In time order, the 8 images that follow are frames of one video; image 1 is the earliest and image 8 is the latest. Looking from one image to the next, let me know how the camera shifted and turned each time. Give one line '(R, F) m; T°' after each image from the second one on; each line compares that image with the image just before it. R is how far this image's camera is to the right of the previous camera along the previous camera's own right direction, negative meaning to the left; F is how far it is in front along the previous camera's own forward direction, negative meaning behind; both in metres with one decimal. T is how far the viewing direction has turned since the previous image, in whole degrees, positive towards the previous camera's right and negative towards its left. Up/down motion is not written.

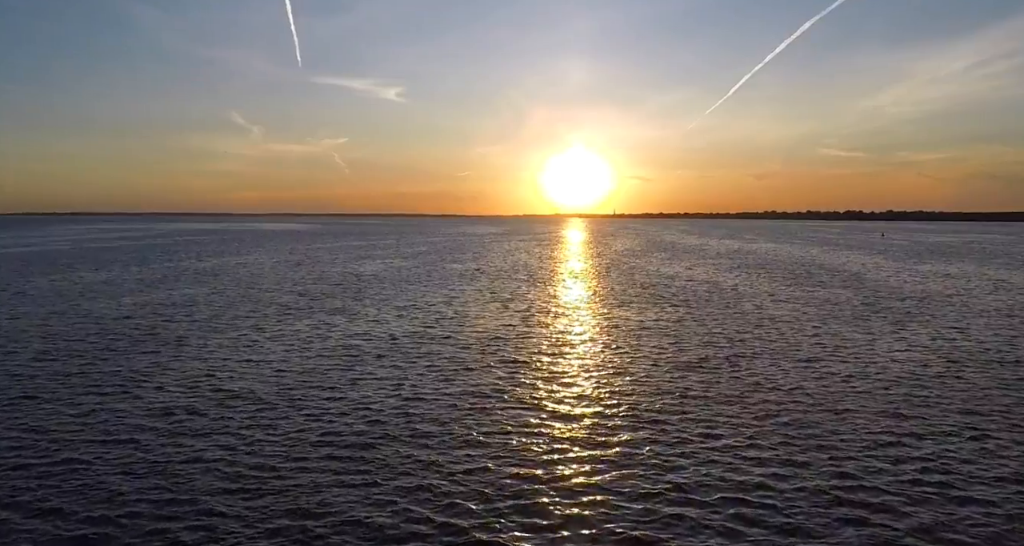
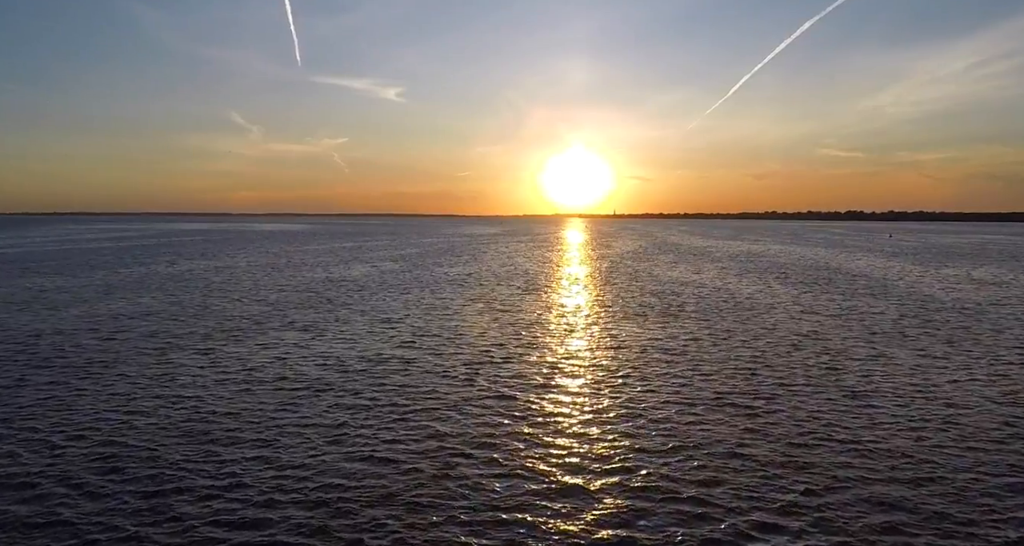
(+0.3, +3.7) m; 0°
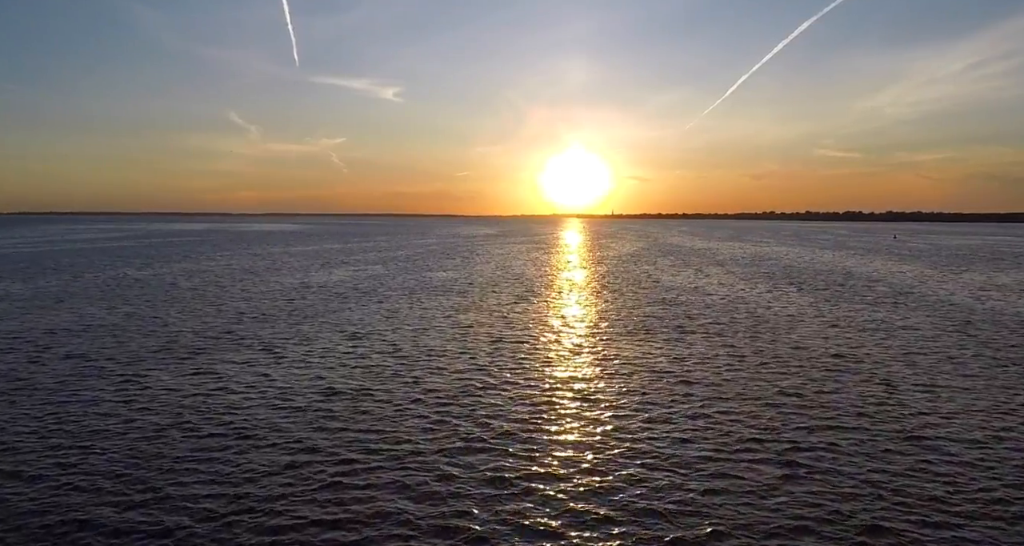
(+0.4, +3.2) m; 0°
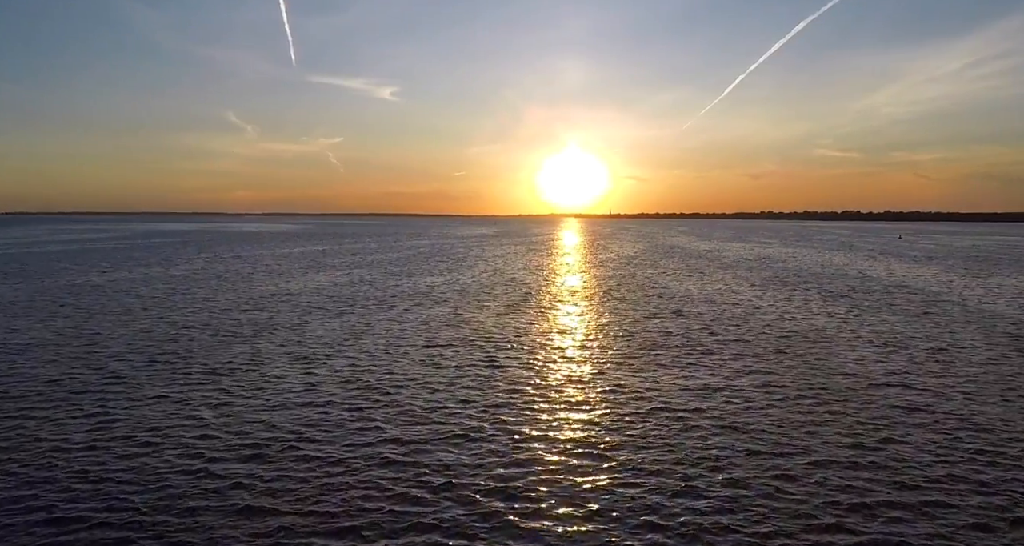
(+0.3, +3.5) m; 0°
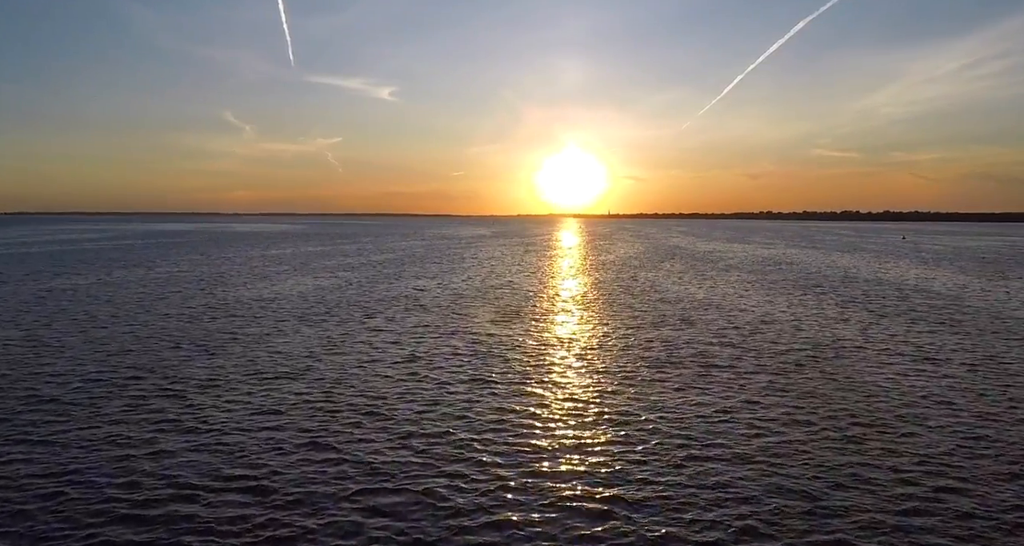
(+0.1, +2.1) m; 0°
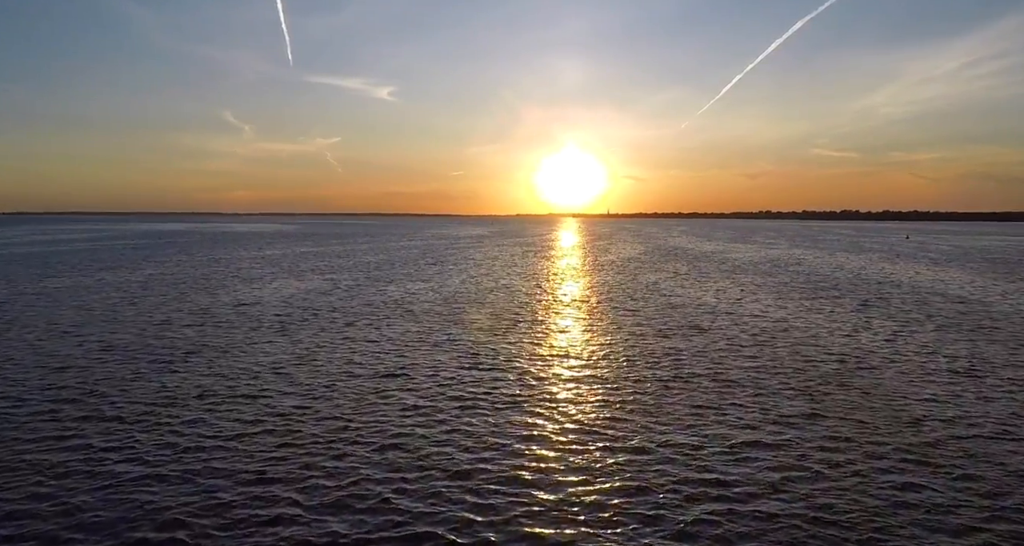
(+0.1, +2.1) m; 0°
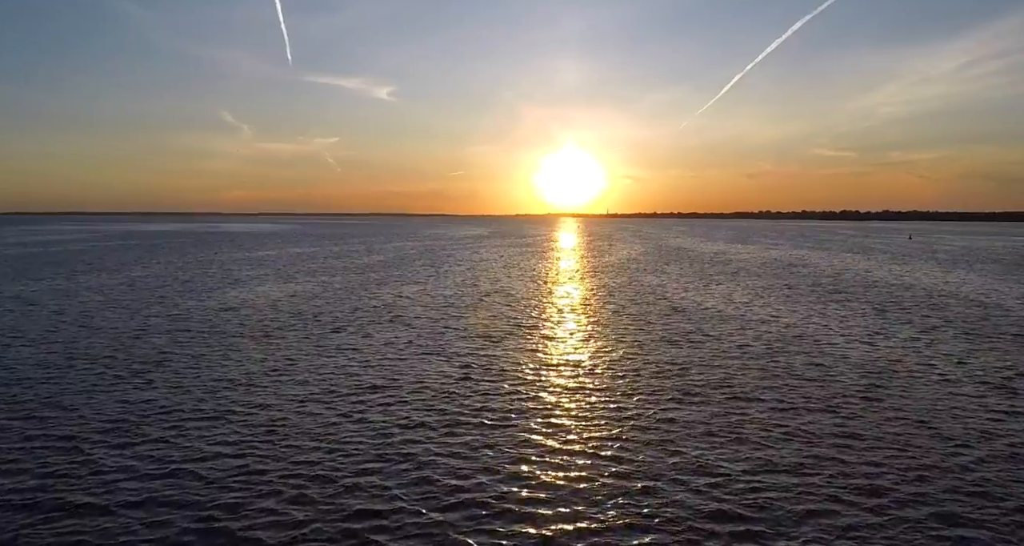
(+0.1, +1.5) m; 0°
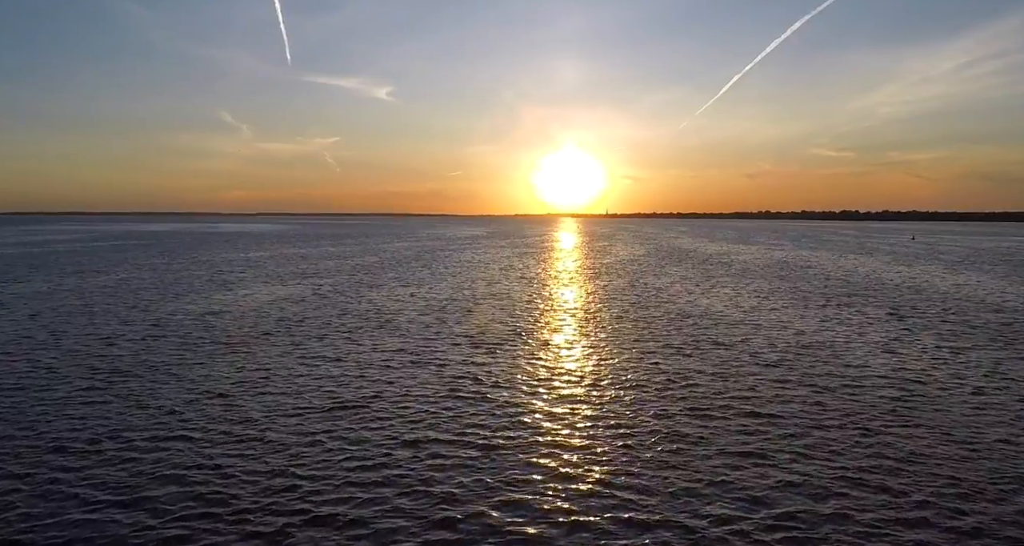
(+0.1, +1.4) m; 0°
